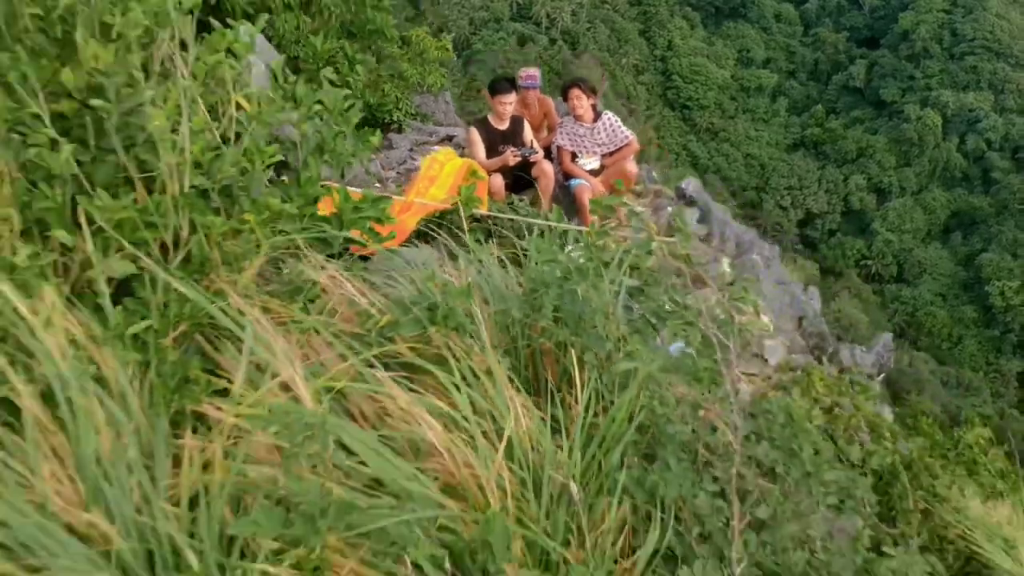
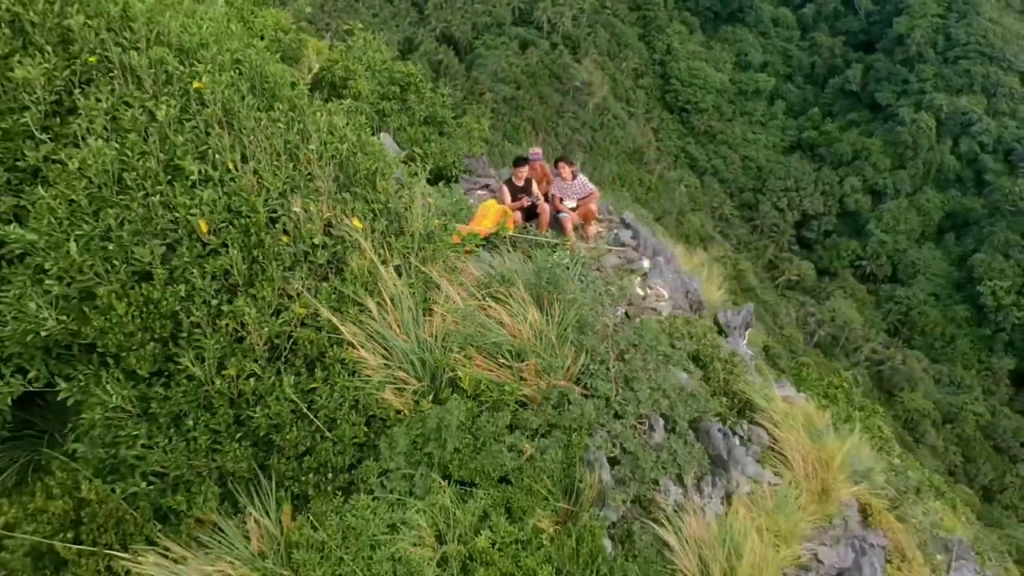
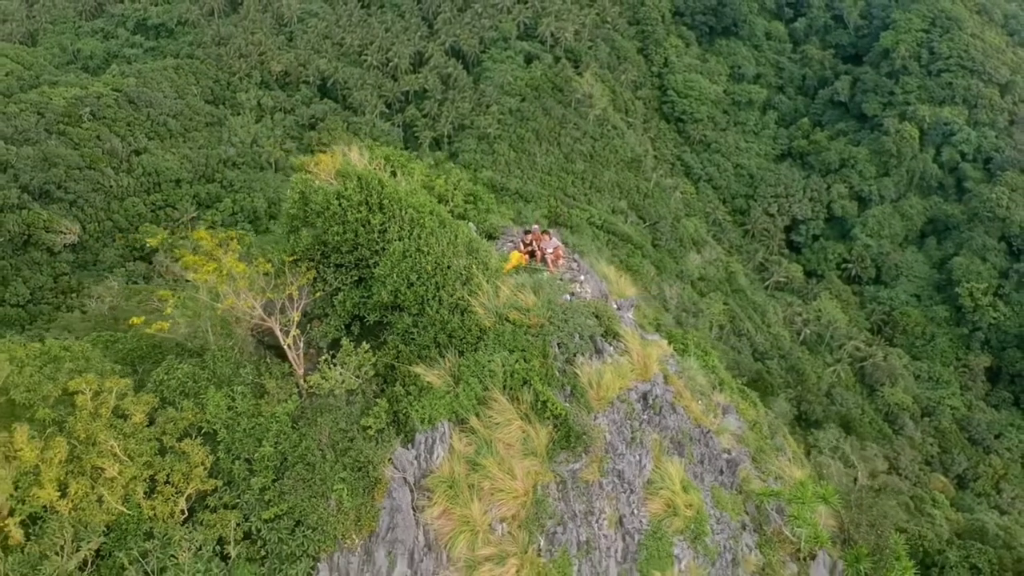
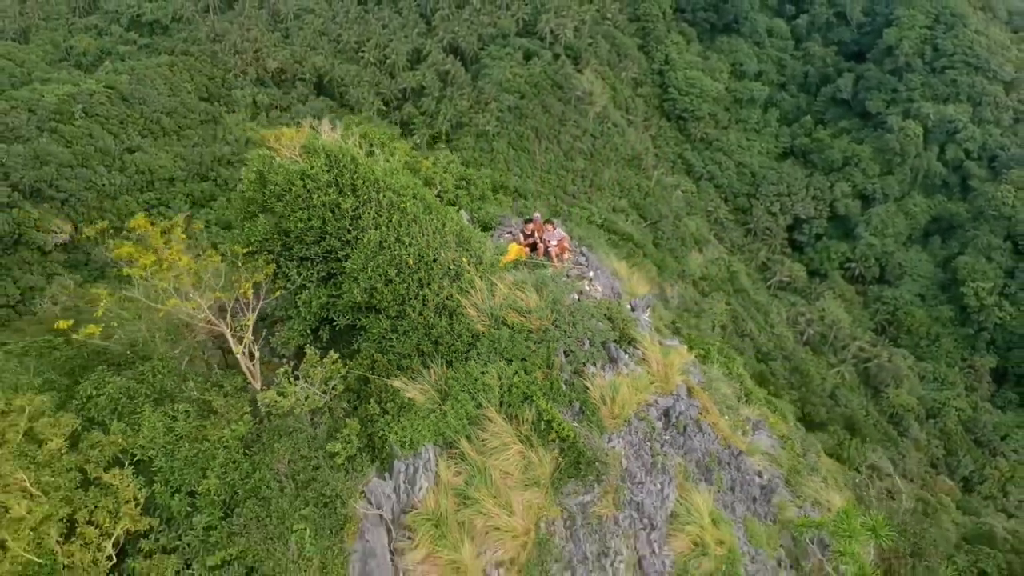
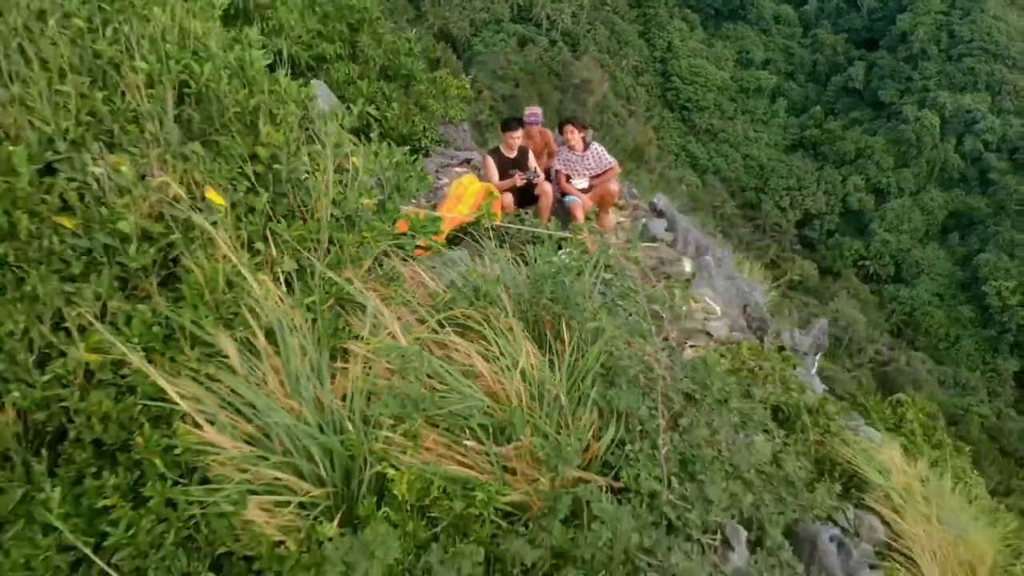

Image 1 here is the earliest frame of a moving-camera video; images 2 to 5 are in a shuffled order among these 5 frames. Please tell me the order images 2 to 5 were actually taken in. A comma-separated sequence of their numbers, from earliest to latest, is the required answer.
5, 2, 4, 3
